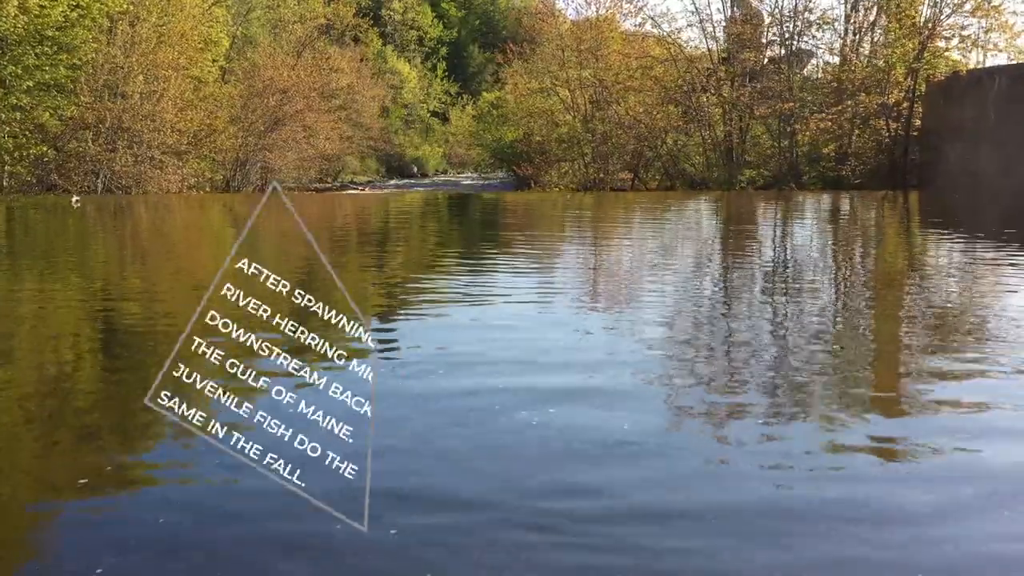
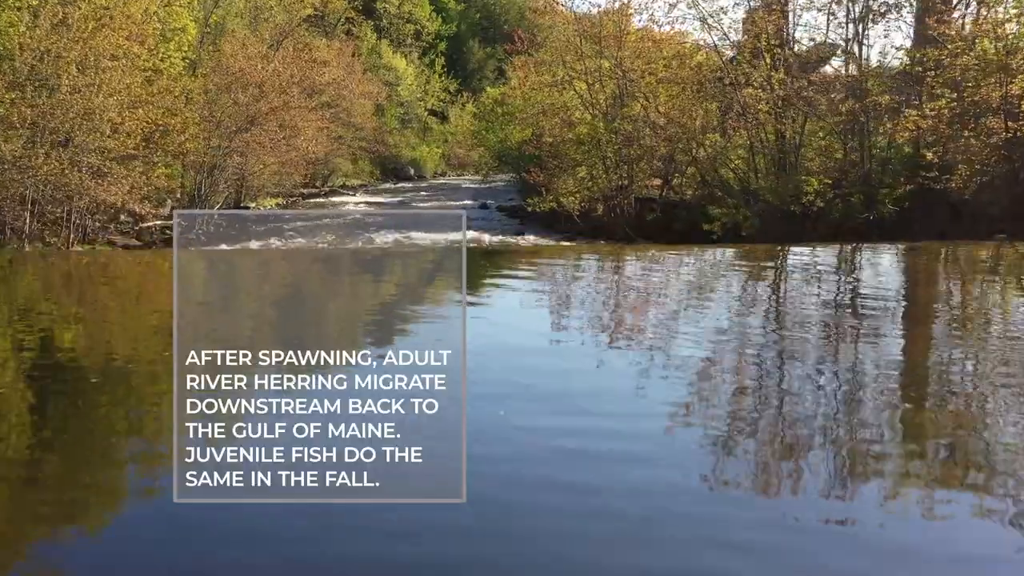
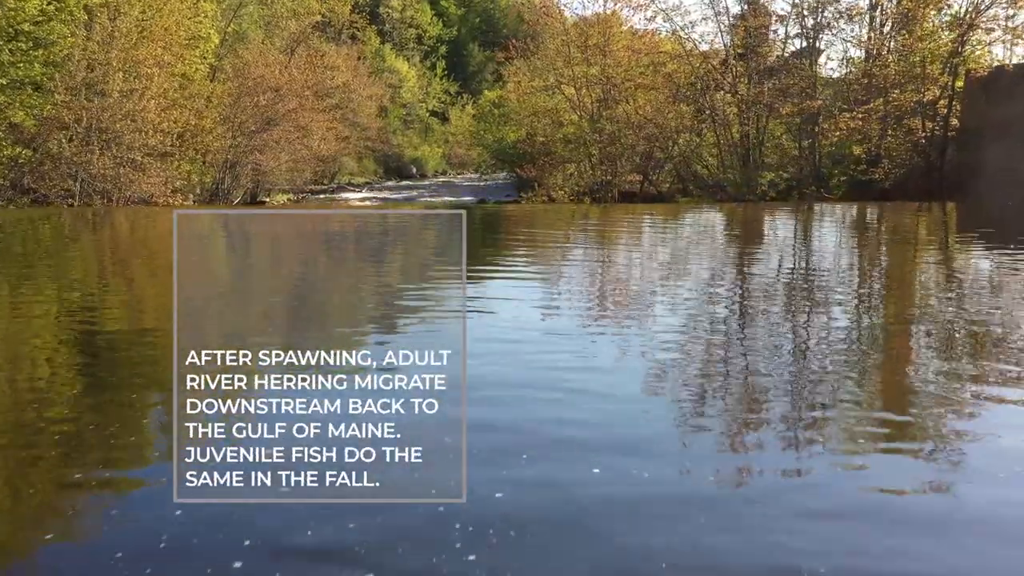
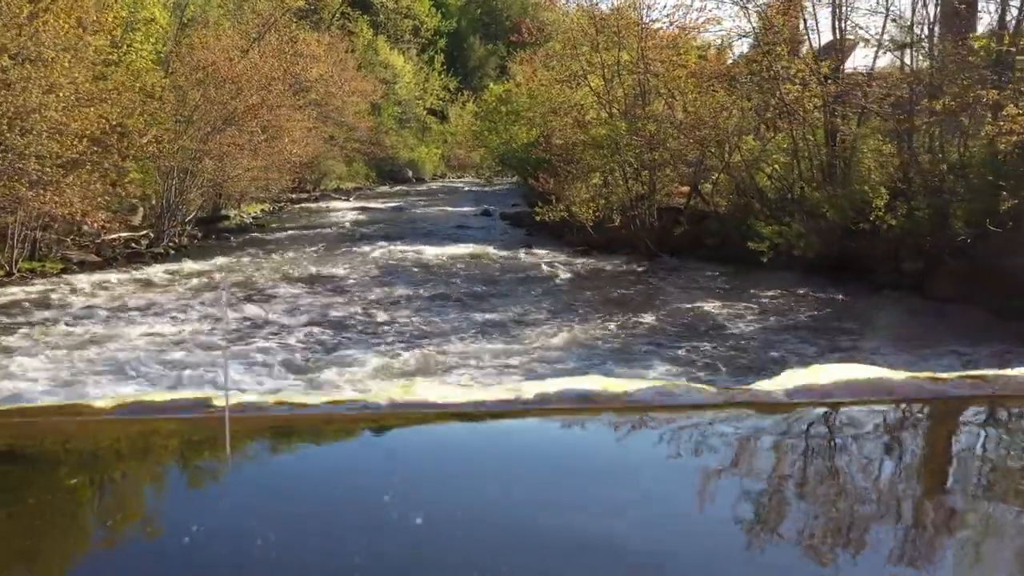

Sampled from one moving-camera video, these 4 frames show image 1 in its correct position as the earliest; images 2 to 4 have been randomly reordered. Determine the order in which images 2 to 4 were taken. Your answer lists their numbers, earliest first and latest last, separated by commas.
3, 2, 4
